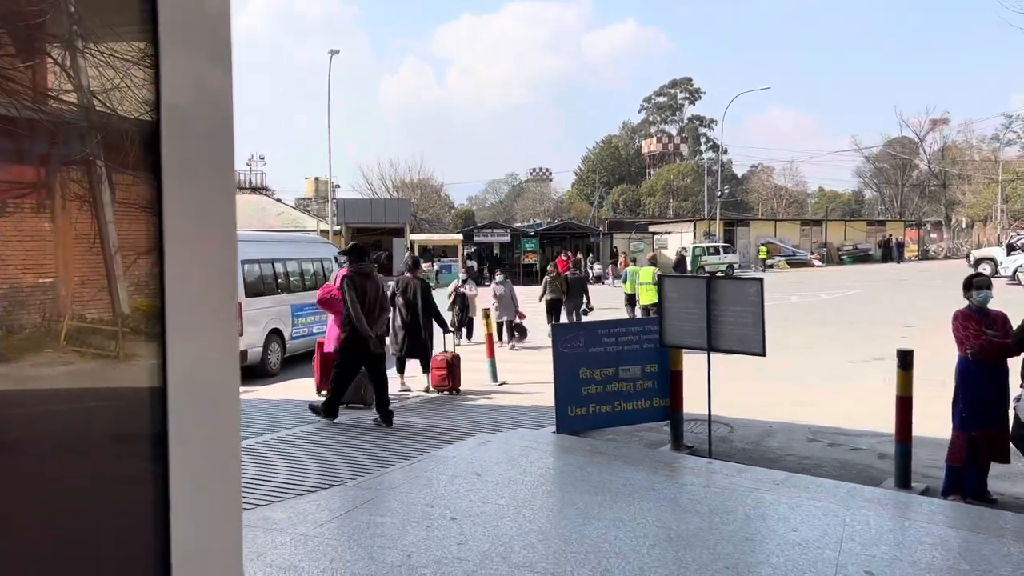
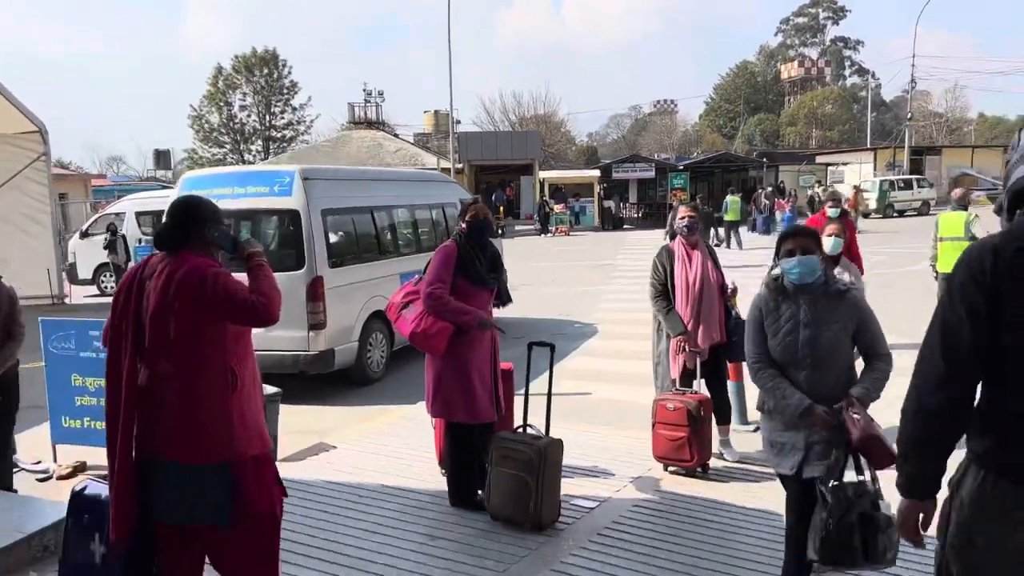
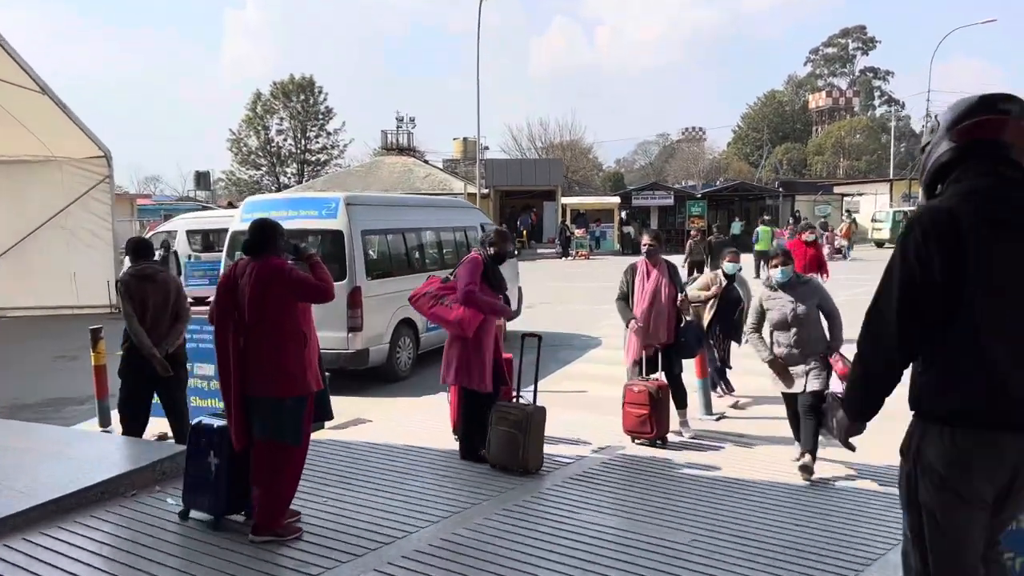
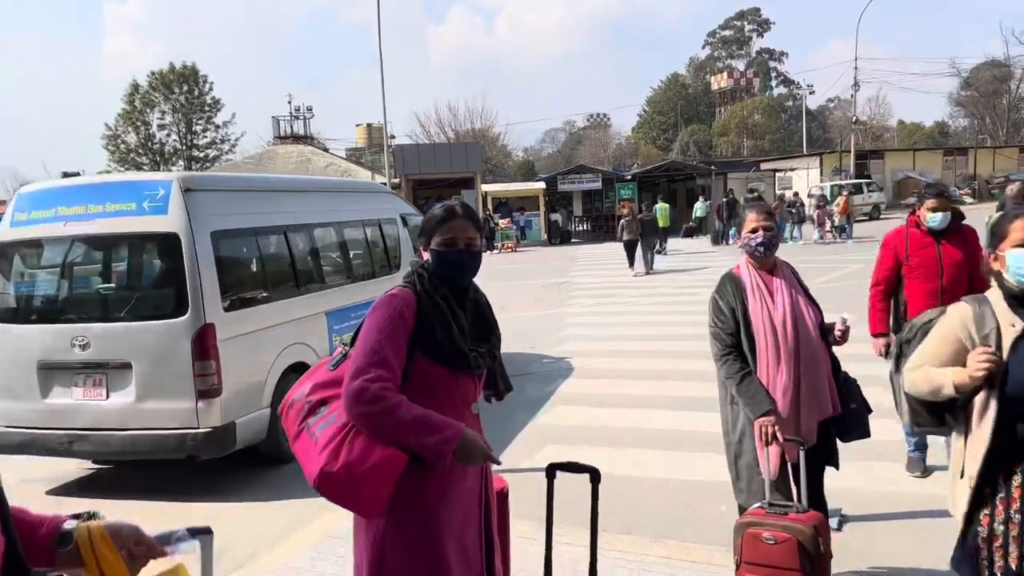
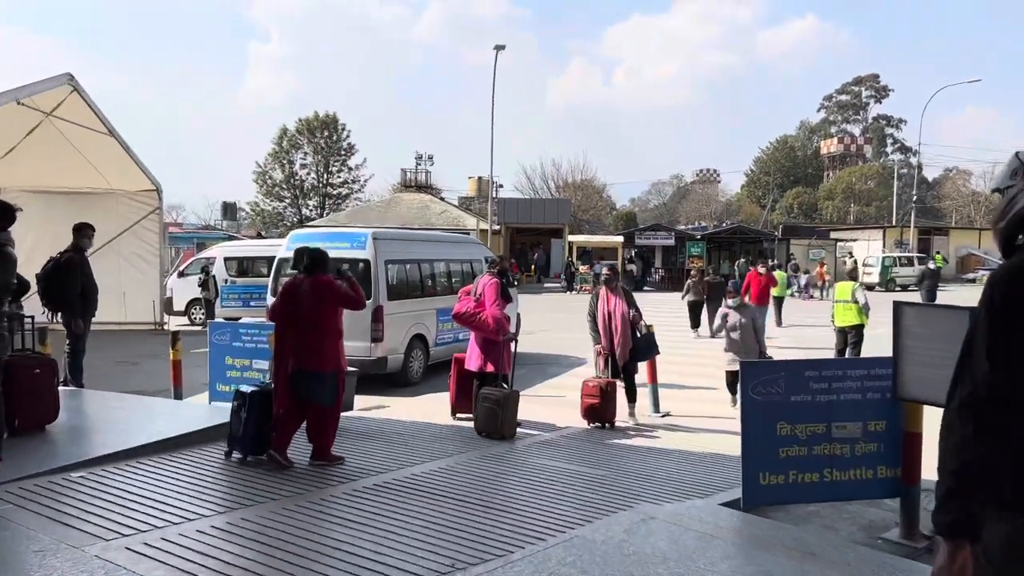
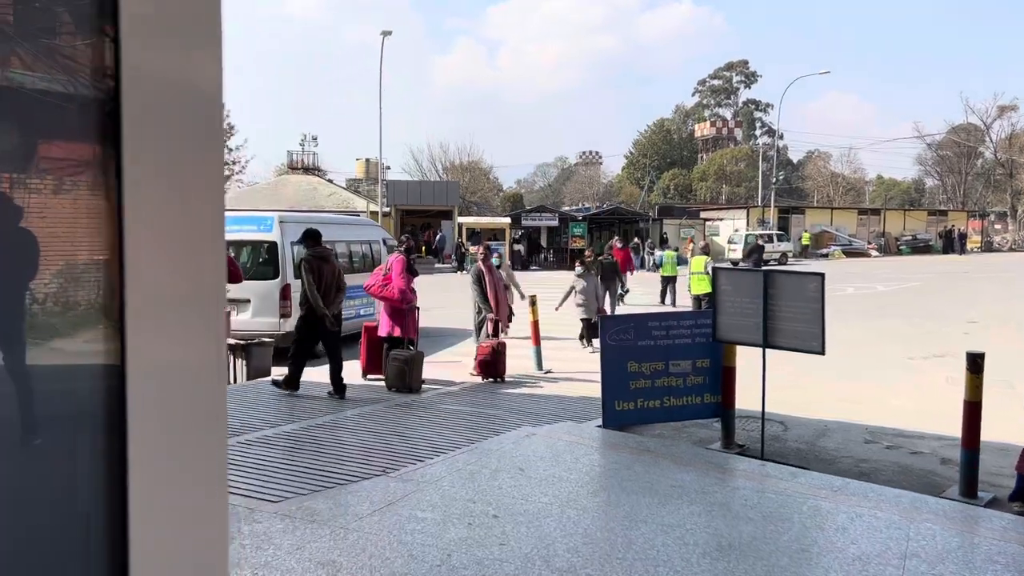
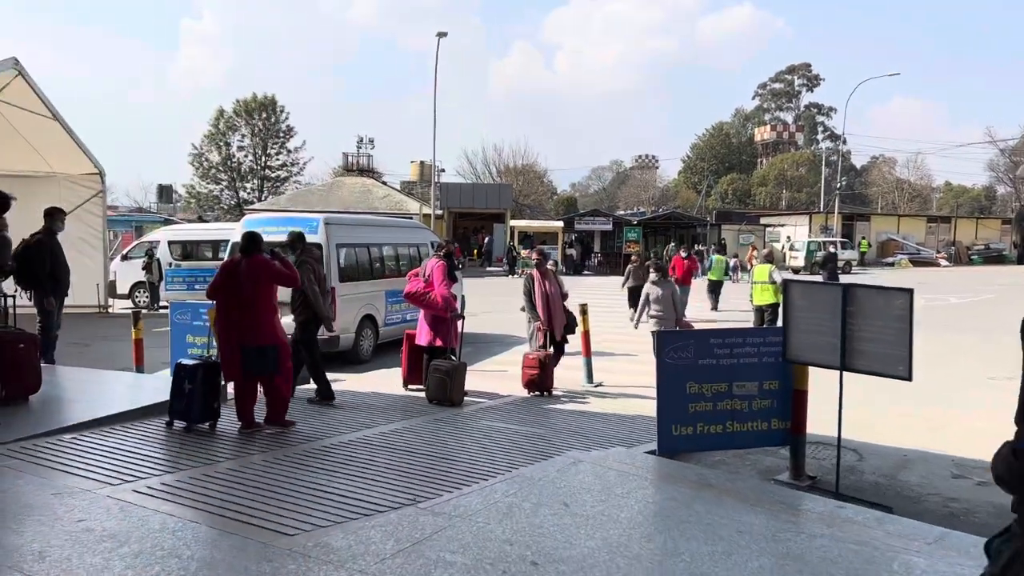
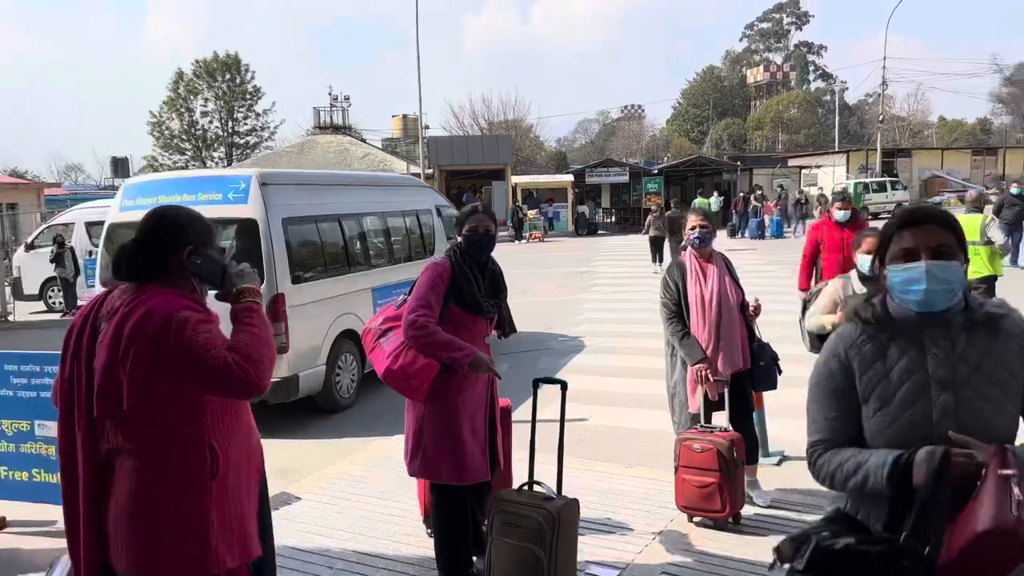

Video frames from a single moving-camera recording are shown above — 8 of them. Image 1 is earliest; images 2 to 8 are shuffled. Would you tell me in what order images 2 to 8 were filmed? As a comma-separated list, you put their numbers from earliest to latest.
6, 7, 5, 3, 2, 8, 4
